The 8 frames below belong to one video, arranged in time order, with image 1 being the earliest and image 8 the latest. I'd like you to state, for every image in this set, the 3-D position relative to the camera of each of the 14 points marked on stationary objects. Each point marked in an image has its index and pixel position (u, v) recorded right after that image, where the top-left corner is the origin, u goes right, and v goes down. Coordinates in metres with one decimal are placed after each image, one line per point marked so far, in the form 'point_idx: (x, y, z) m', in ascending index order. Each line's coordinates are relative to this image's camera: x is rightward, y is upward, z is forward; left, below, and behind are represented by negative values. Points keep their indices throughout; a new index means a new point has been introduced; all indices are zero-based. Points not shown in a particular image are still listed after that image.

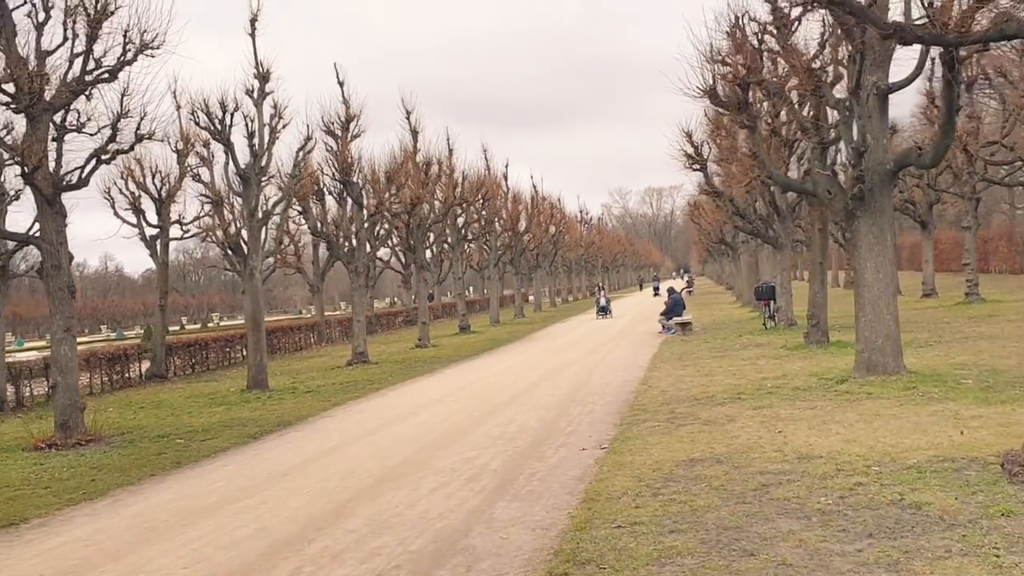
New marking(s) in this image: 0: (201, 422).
0: (-5.7, -2.5, +15.5) m
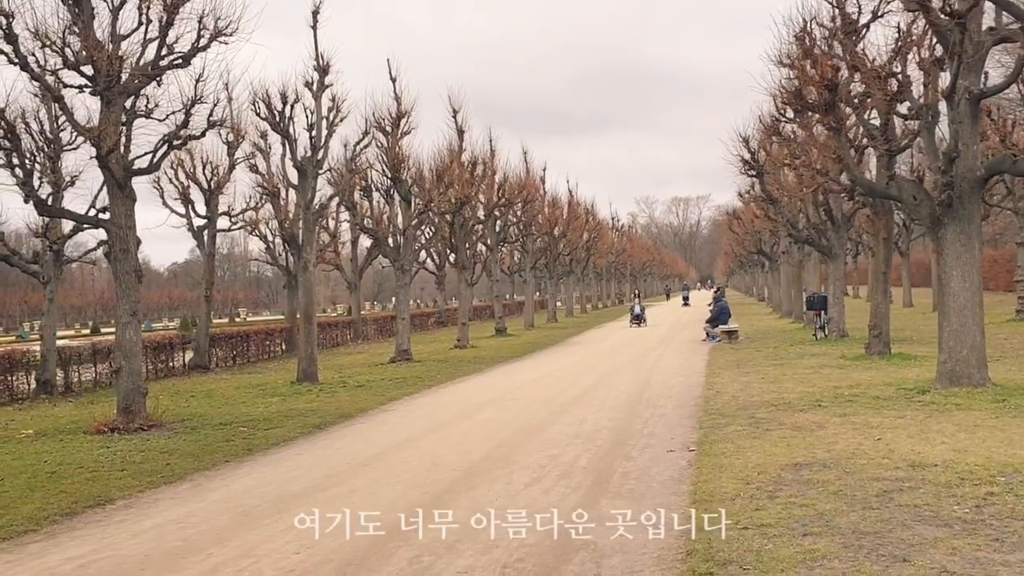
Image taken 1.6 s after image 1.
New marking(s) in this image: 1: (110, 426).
0: (-4.6, -2.3, +15.5) m
1: (-6.5, -2.2, +13.5) m
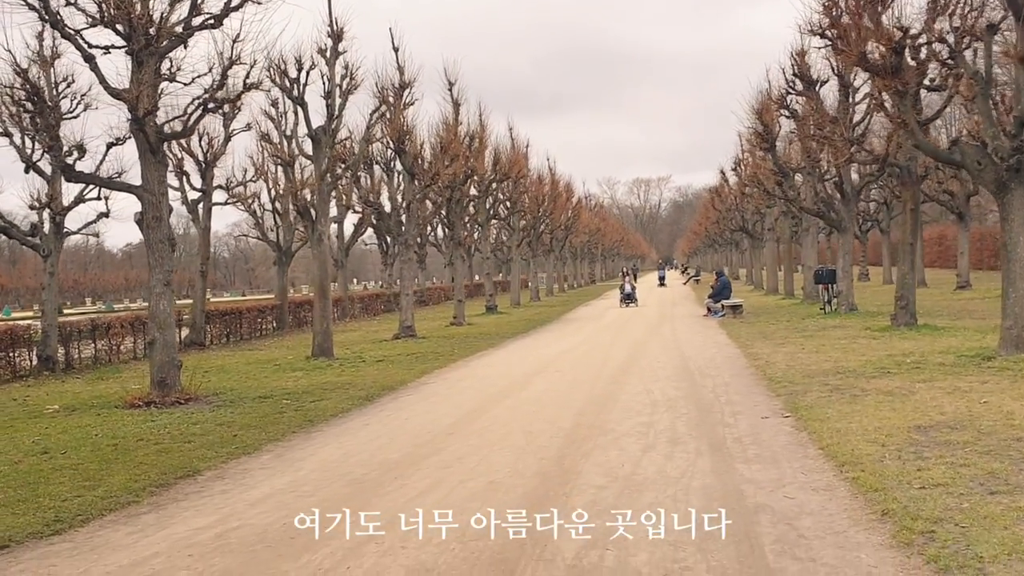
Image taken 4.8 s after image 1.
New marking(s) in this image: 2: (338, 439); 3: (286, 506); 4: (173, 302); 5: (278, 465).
0: (-3.9, -1.7, +15.1) m
1: (-5.7, -1.7, +12.9) m
2: (-1.9, -1.6, +9.2) m
3: (-1.7, -1.6, +6.3) m
4: (-5.4, -0.2, +13.4) m
5: (-2.2, -1.7, +8.0) m
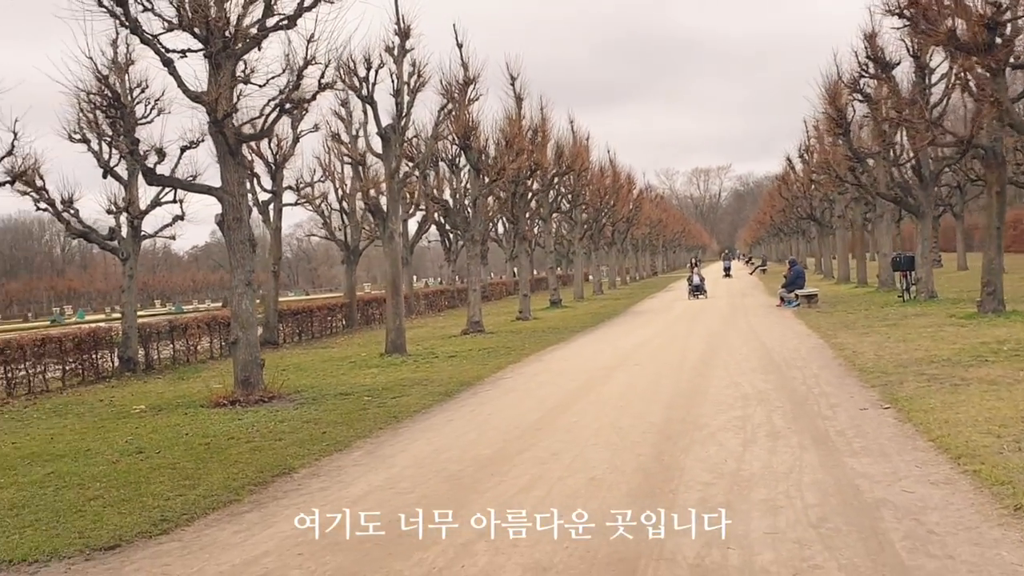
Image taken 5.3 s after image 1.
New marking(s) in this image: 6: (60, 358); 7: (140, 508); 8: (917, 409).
0: (-2.5, -1.7, +15.2) m
1: (-4.5, -1.7, +13.2) m
2: (-0.9, -1.6, +9.1) m
3: (-0.9, -1.6, +6.3) m
4: (-4.2, -0.2, +13.6) m
5: (-1.3, -1.7, +8.0) m
6: (-10.4, -1.6, +19.0) m
7: (-2.9, -1.7, +6.6) m
8: (+4.0, -1.2, +8.2) m
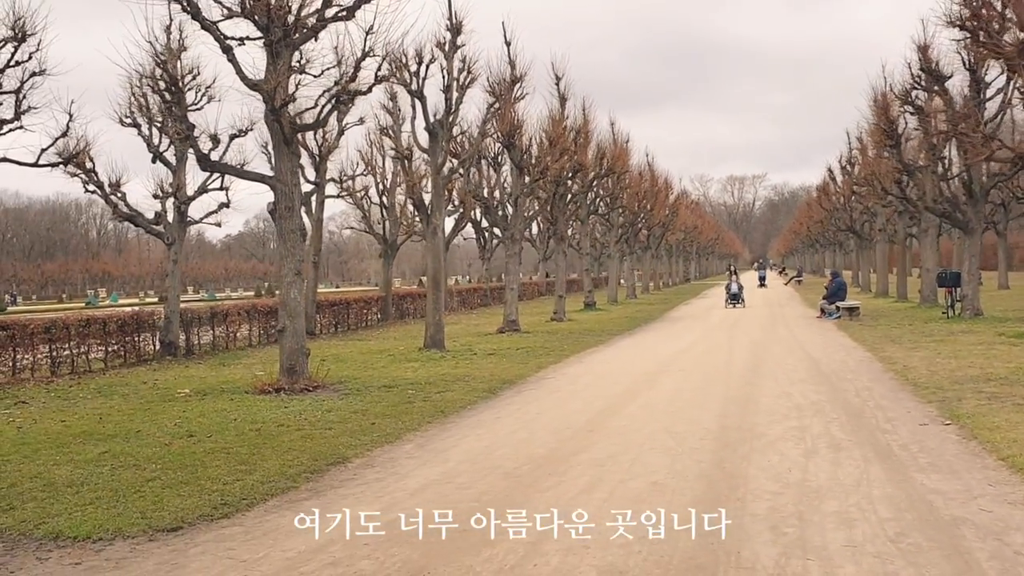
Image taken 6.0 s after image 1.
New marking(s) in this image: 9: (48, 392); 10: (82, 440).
0: (-1.8, -1.6, +15.2) m
1: (-3.8, -1.5, +13.3) m
2: (-0.4, -1.6, +9.1) m
3: (-0.5, -1.6, +6.2) m
4: (-3.4, 0.0, +13.7) m
5: (-0.8, -1.6, +8.0) m
6: (-9.5, -1.2, +19.3) m
7: (-2.5, -1.6, +6.6) m
8: (+4.5, -1.3, +8.0) m
9: (-8.6, -1.9, +15.5) m
10: (-4.9, -1.7, +9.5) m
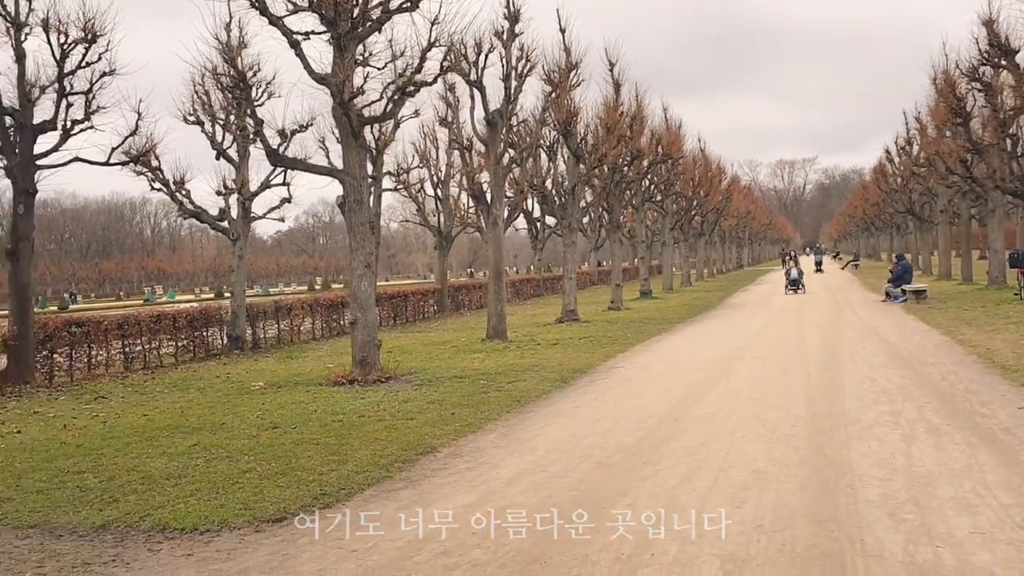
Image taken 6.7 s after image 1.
0: (-0.5, -1.4, +15.2) m
1: (-2.6, -1.4, +13.4) m
2: (+0.5, -1.4, +9.1) m
3: (+0.2, -1.5, +6.2) m
4: (-2.3, +0.1, +13.8) m
5: (0.0, -1.5, +7.9) m
6: (-8.0, -1.1, +19.8) m
7: (-1.7, -1.5, +6.7) m
8: (+5.3, -1.1, +7.7) m
9: (-7.4, -1.9, +15.9) m
10: (-4.0, -1.7, +9.7) m
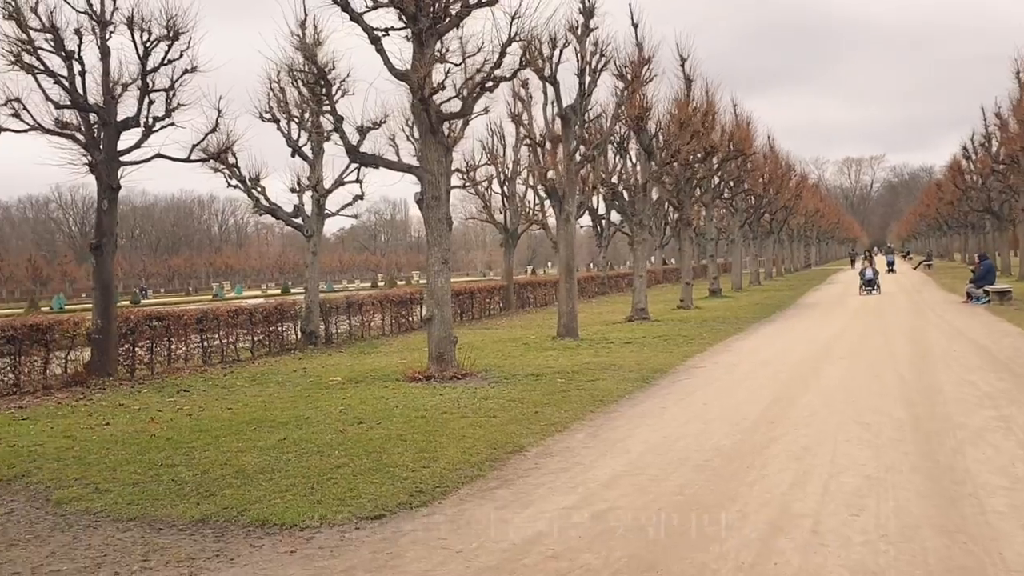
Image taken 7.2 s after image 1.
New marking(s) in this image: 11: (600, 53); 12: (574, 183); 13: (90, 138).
0: (+0.8, -1.4, +15.1) m
1: (-1.4, -1.4, +13.4) m
2: (+1.4, -1.4, +8.8) m
3: (+1.0, -1.4, +6.0) m
4: (-1.0, +0.1, +13.7) m
5: (+0.8, -1.5, +7.8) m
6: (-6.3, -1.0, +20.1) m
7: (-1.0, -1.5, +6.7) m
8: (+6.1, -1.2, +7.1) m
9: (-5.9, -1.8, +16.3) m
10: (-3.0, -1.6, +9.8) m
11: (+2.1, +5.5, +19.7) m
12: (+1.5, +2.5, +19.9) m
13: (-7.7, +2.8, +15.3) m
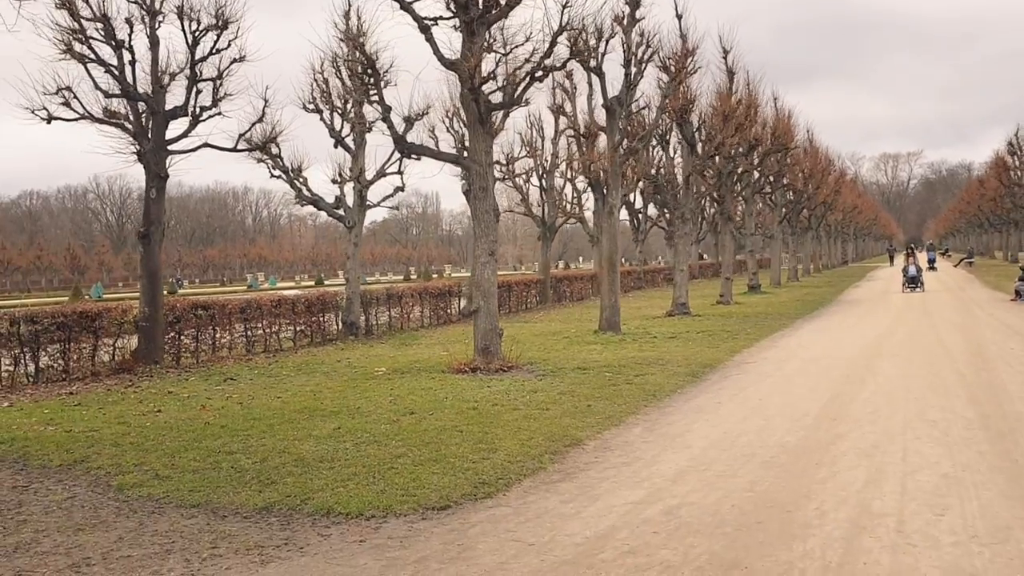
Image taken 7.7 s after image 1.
0: (+1.6, -1.2, +14.9) m
1: (-0.7, -1.2, +13.4) m
2: (+2.0, -1.3, +8.7) m
3: (+1.4, -1.4, +5.9) m
4: (-0.3, +0.3, +13.6) m
5: (+1.4, -1.4, +7.6) m
6: (-5.3, -0.7, +20.3) m
7: (-0.5, -1.4, +6.6) m
8: (+6.6, -1.1, +6.8) m
9: (-5.1, -1.6, +16.4) m
10: (-2.4, -1.5, +9.8) m
11: (+3.1, +5.7, +19.5) m
12: (+2.5, +2.6, +19.7) m
13: (-6.9, +3.0, +15.5) m
